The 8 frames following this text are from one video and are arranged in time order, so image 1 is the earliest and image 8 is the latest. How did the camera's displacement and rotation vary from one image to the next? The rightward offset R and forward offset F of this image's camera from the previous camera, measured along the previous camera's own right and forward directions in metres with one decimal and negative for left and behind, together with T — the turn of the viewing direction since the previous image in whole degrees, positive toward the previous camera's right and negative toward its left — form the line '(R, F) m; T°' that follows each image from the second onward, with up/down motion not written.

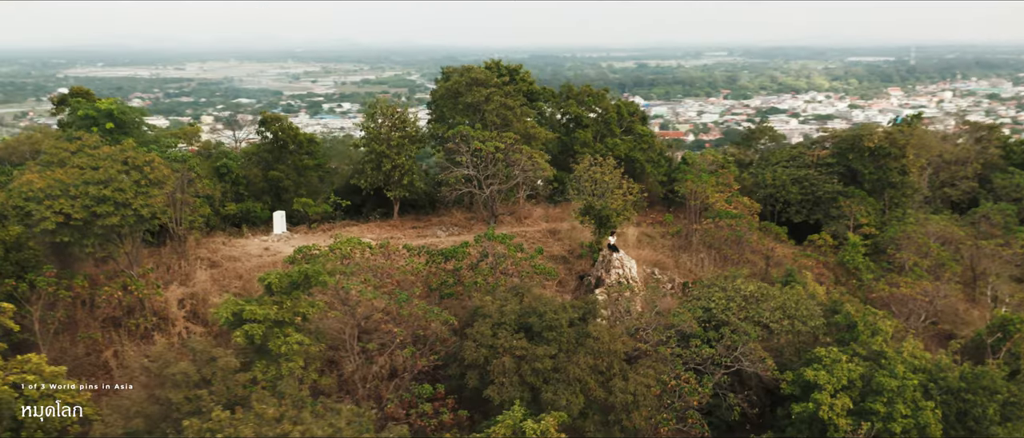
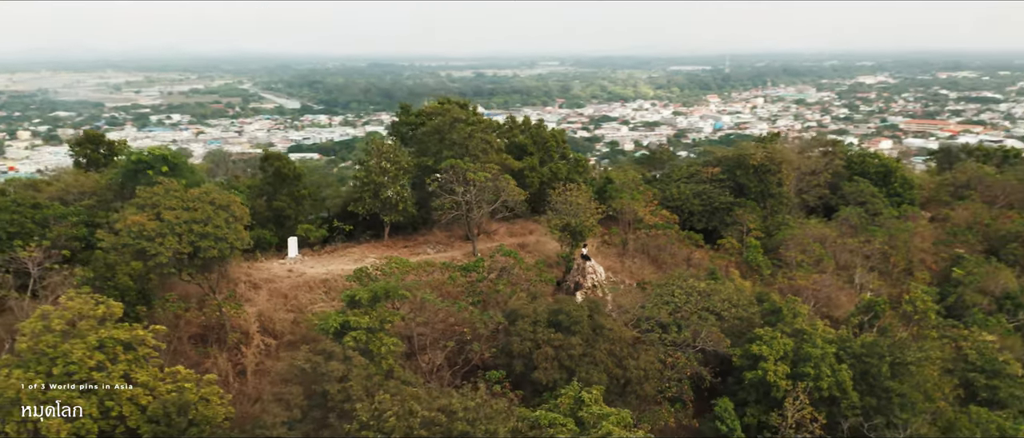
(-1.4, -1.3) m; +10°
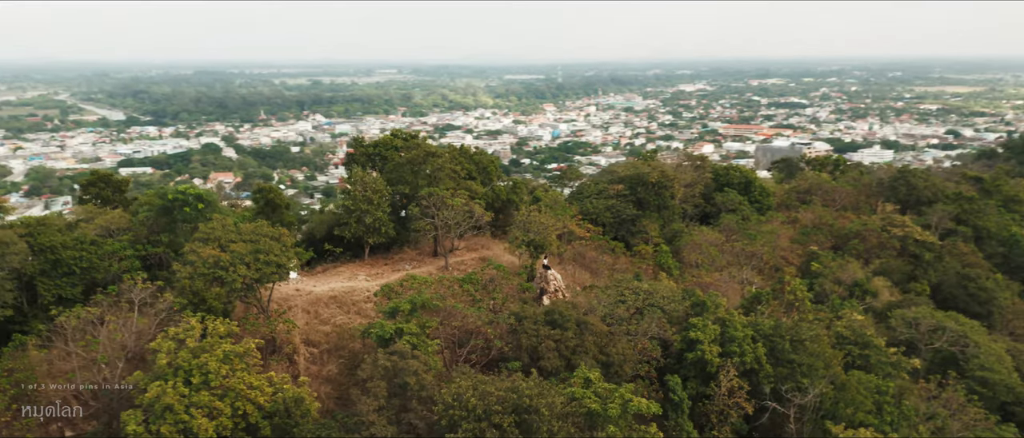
(-1.4, -1.4) m; +10°
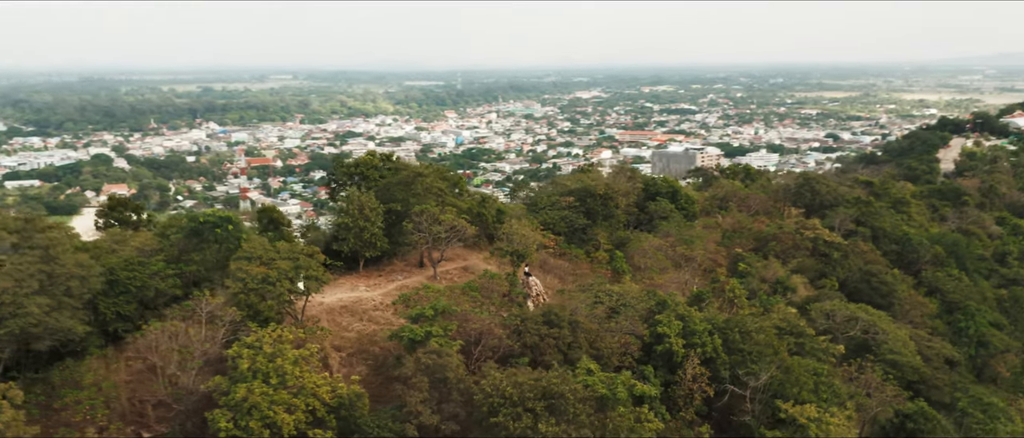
(-1.1, -1.1) m; +6°
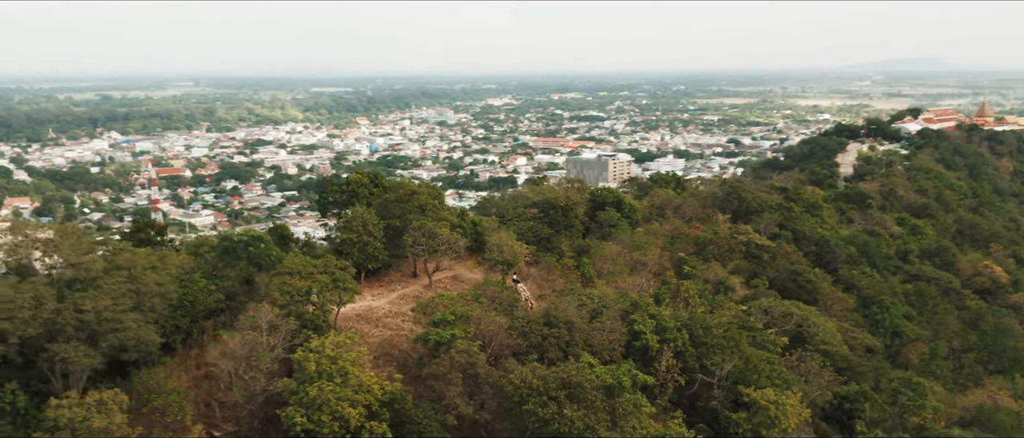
(-1.1, -1.2) m; +6°
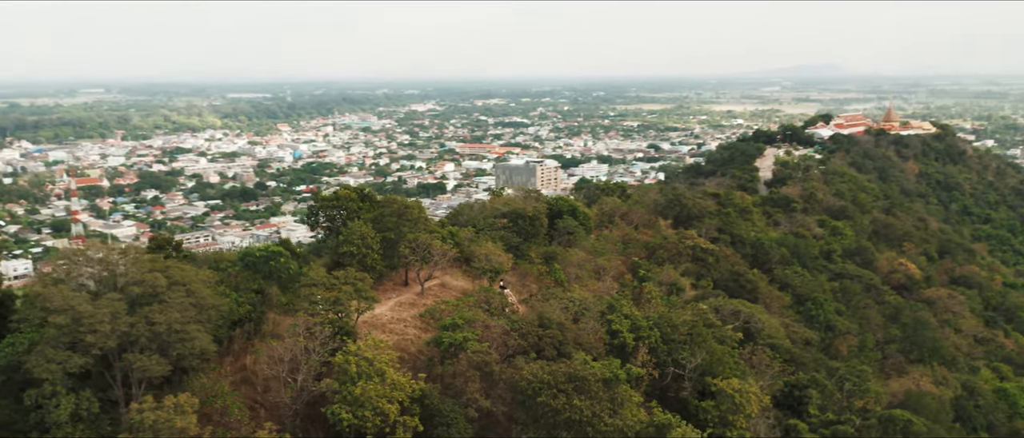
(-1.0, -1.1) m; +5°
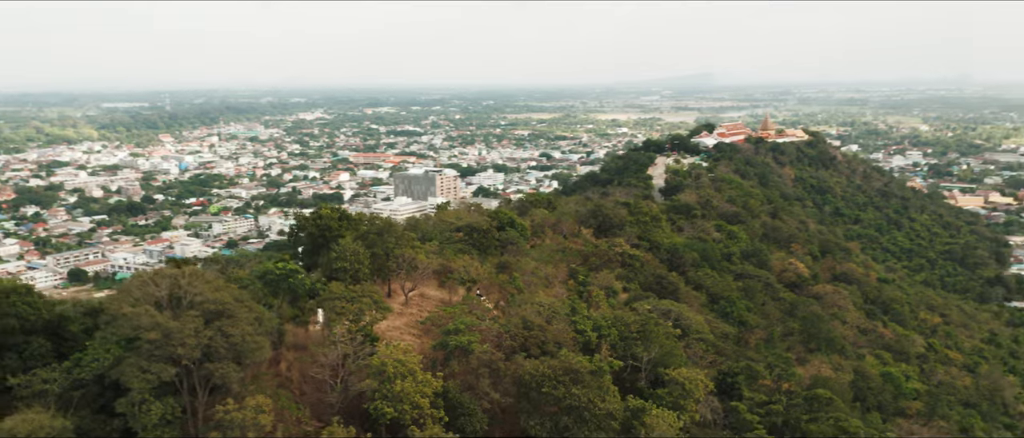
(-1.5, -1.6) m; +7°
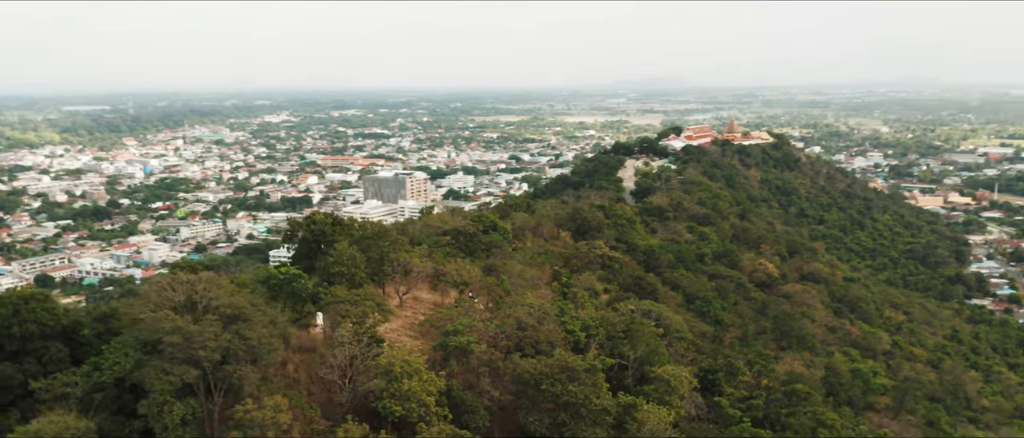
(-0.4, -0.5) m; +2°
